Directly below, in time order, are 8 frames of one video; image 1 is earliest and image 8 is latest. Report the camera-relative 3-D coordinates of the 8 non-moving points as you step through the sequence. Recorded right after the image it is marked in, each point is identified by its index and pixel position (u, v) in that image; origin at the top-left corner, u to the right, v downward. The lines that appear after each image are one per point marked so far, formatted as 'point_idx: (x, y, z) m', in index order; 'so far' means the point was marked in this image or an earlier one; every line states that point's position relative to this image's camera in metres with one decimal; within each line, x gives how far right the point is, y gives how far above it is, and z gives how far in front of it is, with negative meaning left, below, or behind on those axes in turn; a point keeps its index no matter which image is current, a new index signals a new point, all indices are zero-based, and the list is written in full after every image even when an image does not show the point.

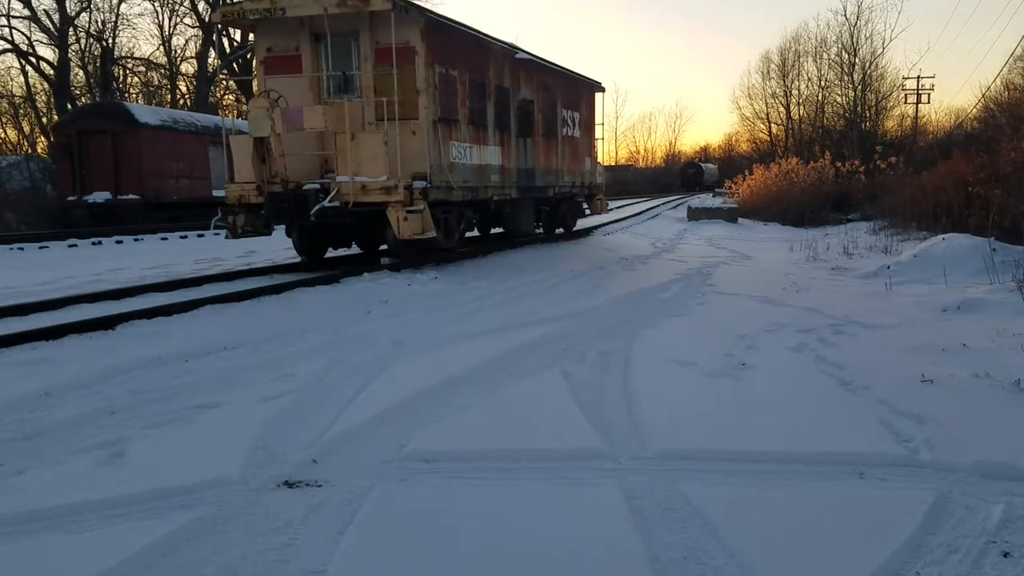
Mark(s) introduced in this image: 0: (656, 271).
0: (+2.4, +0.3, +13.8) m
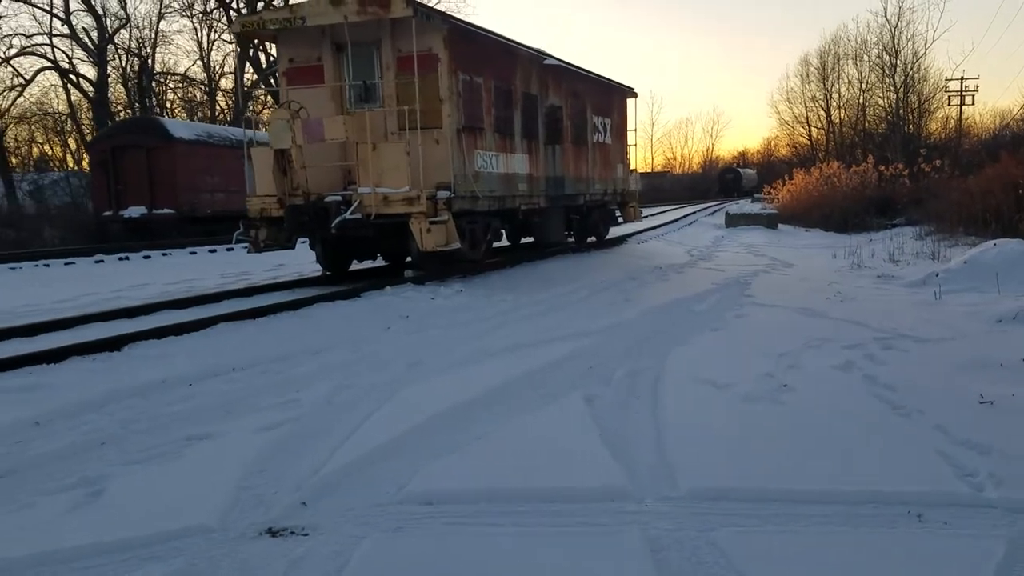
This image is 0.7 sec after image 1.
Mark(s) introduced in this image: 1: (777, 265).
0: (+2.9, +0.1, +13.3) m
1: (+5.1, +0.4, +16.0) m
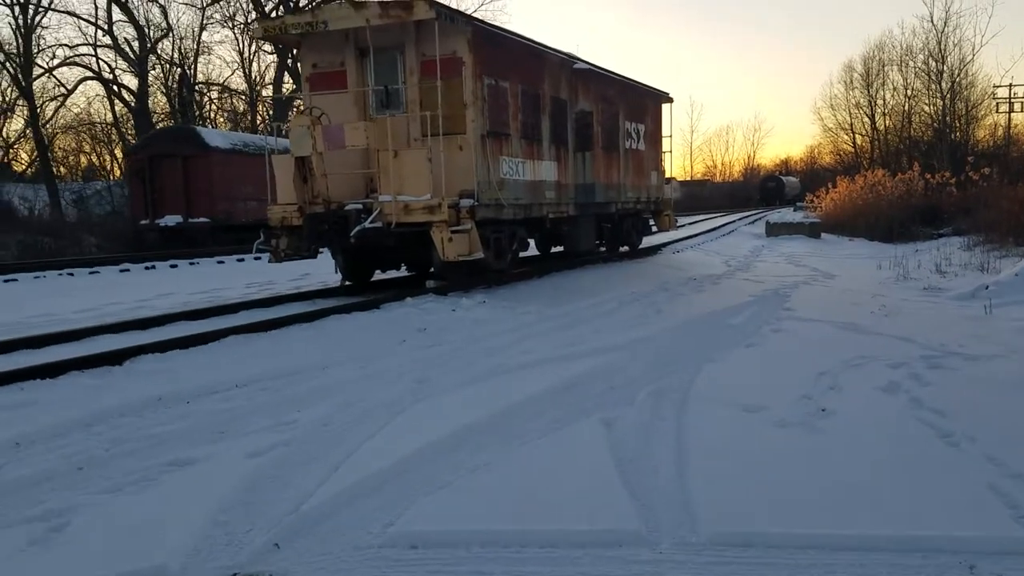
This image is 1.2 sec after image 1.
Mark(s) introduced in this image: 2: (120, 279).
0: (+3.3, -0.1, +12.7) m
1: (+5.7, +0.2, +15.3) m
2: (-6.4, +0.1, +13.3) m
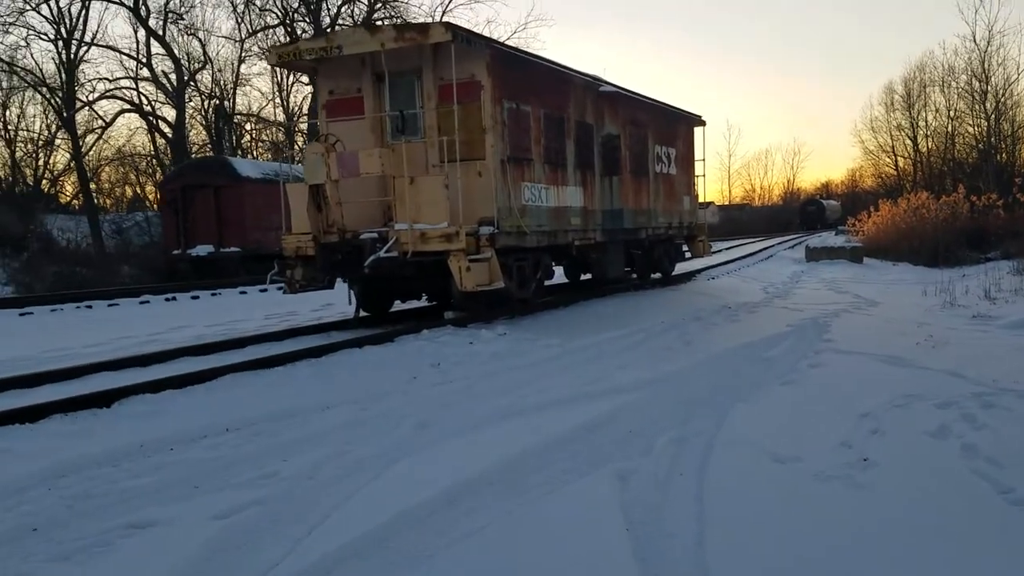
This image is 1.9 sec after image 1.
0: (+3.7, -0.5, +12.1) m
1: (+6.2, -0.3, +14.6) m
2: (-6.0, -0.4, +13.1) m
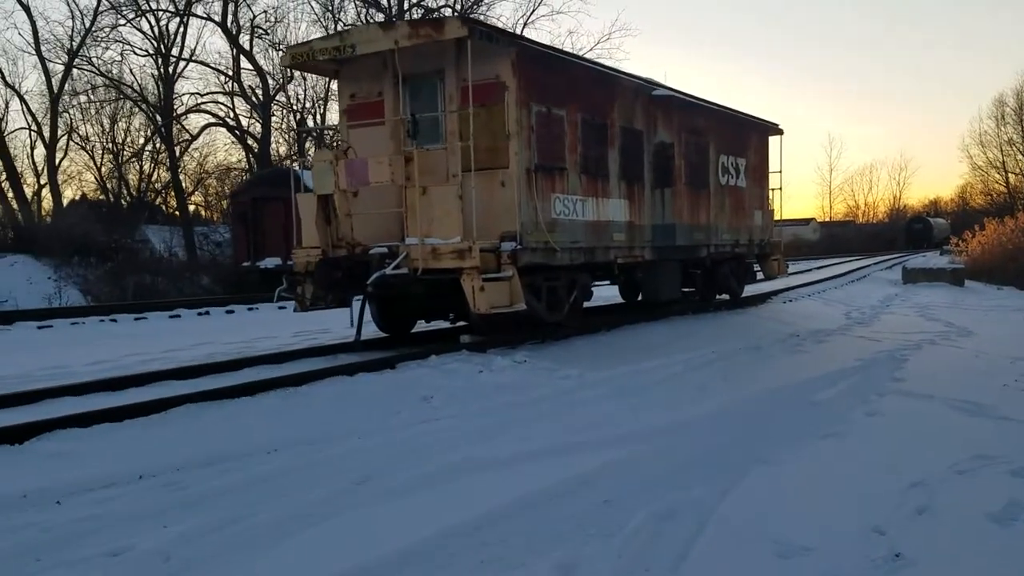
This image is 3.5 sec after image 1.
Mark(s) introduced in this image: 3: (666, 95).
0: (+4.1, -0.8, +10.6) m
1: (+6.8, -0.7, +12.8) m
2: (-5.4, -0.6, +12.7) m
3: (+2.4, +2.9, +12.6) m
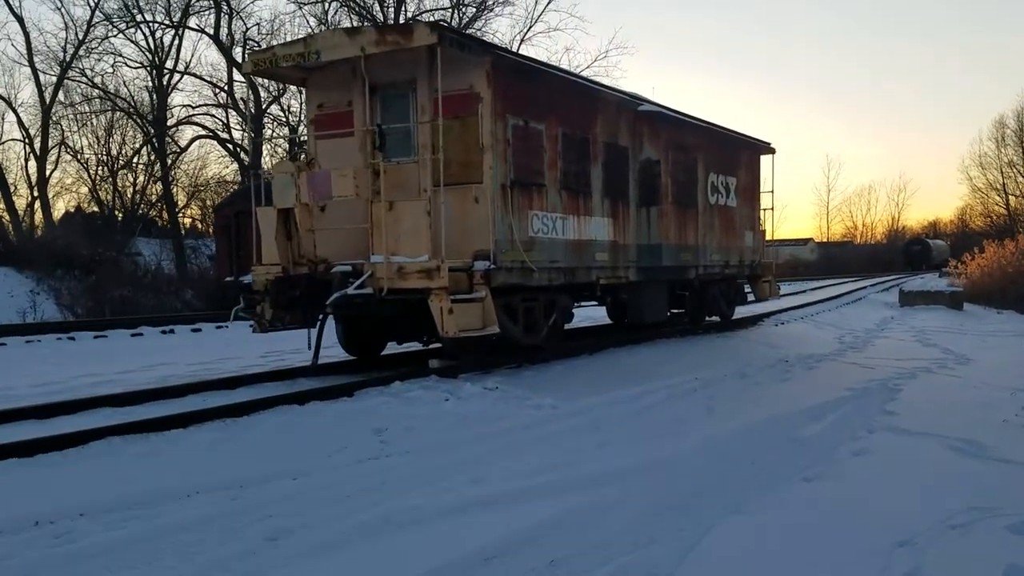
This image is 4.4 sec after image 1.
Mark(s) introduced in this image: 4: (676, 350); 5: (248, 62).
0: (+3.8, -1.2, +10.1) m
1: (+6.5, -1.1, +12.3) m
2: (-5.7, -0.8, +12.1) m
3: (+2.1, +2.6, +12.1) m
4: (+2.4, -0.9, +12.1) m
5: (-3.0, +2.6, +9.5) m
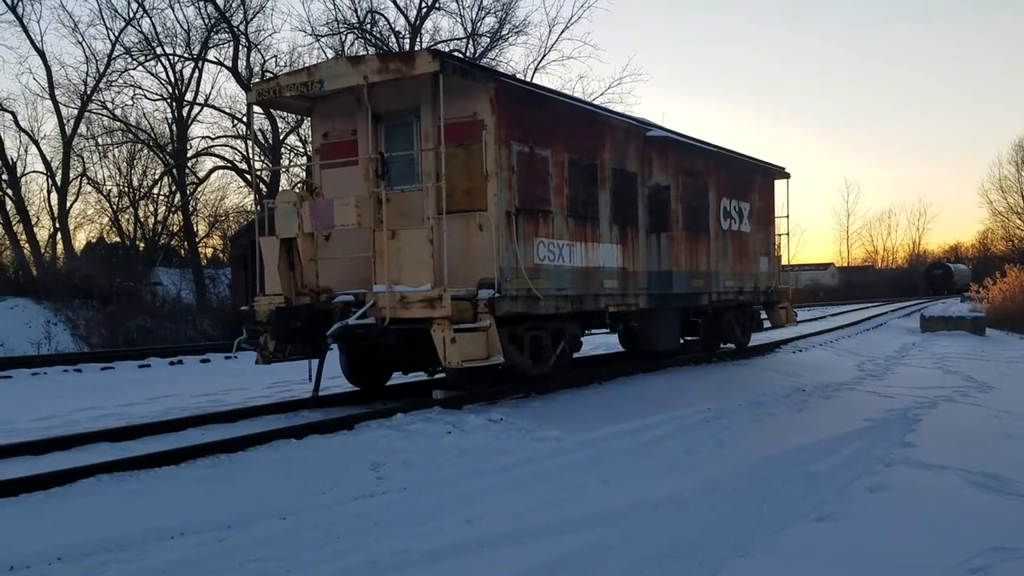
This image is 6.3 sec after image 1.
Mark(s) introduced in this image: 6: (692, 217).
0: (+3.8, -1.5, +9.8) m
1: (+6.6, -1.5, +11.9) m
2: (-5.6, -1.3, +12.1) m
3: (+2.2, +2.2, +12.0) m
4: (+2.5, -1.3, +11.9) m
5: (-3.0, +2.3, +9.5) m
6: (+2.9, +1.1, +13.0) m
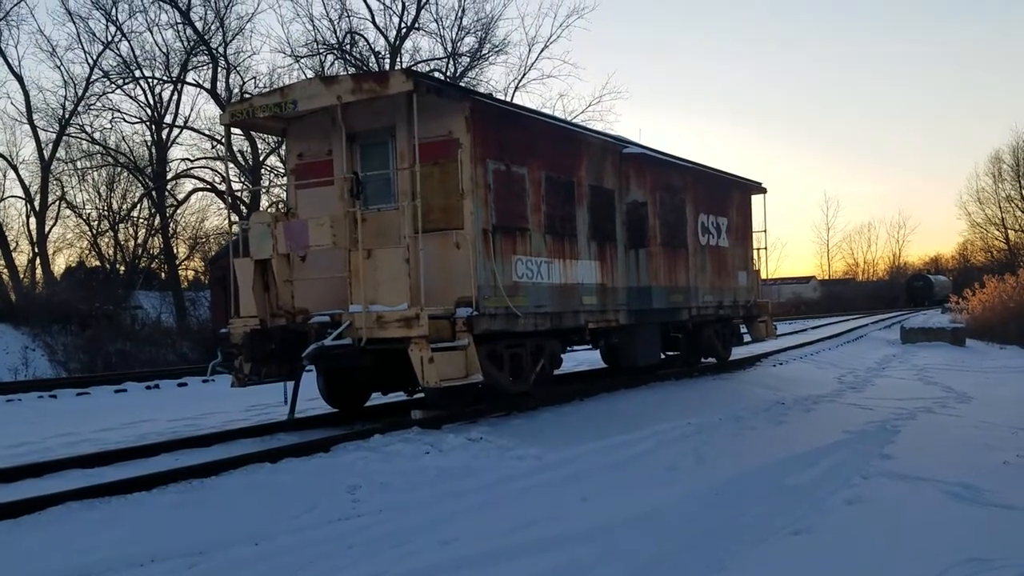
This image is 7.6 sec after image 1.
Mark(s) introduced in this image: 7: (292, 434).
0: (+3.6, -1.6, +9.8) m
1: (+6.4, -1.6, +12.0) m
2: (-5.9, -1.6, +11.9) m
3: (+1.9, +2.0, +12.0) m
4: (+2.3, -1.5, +11.9) m
5: (-3.3, +2.0, +9.5) m
6: (+2.5, +0.9, +13.1) m
7: (-2.4, -1.6, +8.8) m
